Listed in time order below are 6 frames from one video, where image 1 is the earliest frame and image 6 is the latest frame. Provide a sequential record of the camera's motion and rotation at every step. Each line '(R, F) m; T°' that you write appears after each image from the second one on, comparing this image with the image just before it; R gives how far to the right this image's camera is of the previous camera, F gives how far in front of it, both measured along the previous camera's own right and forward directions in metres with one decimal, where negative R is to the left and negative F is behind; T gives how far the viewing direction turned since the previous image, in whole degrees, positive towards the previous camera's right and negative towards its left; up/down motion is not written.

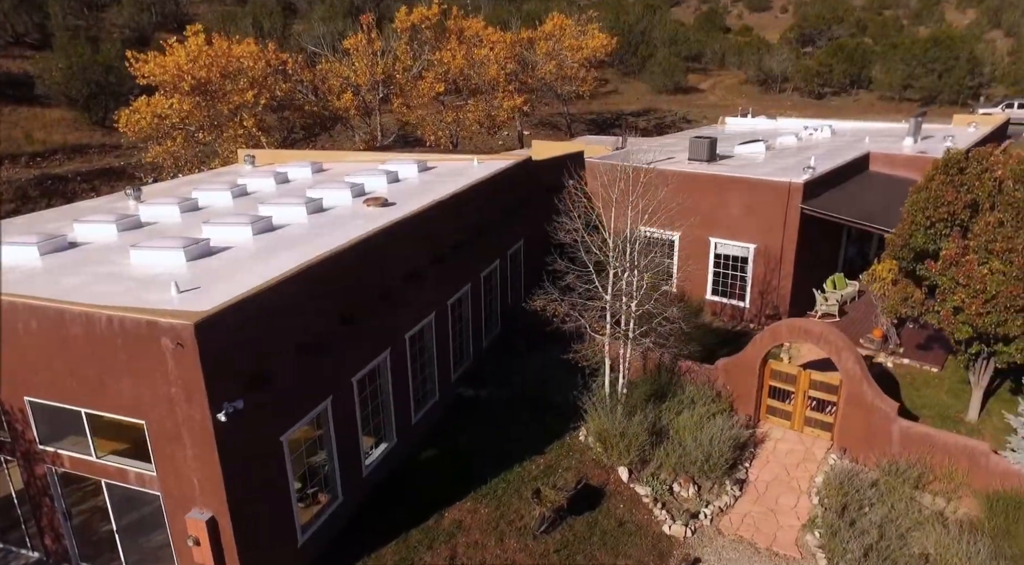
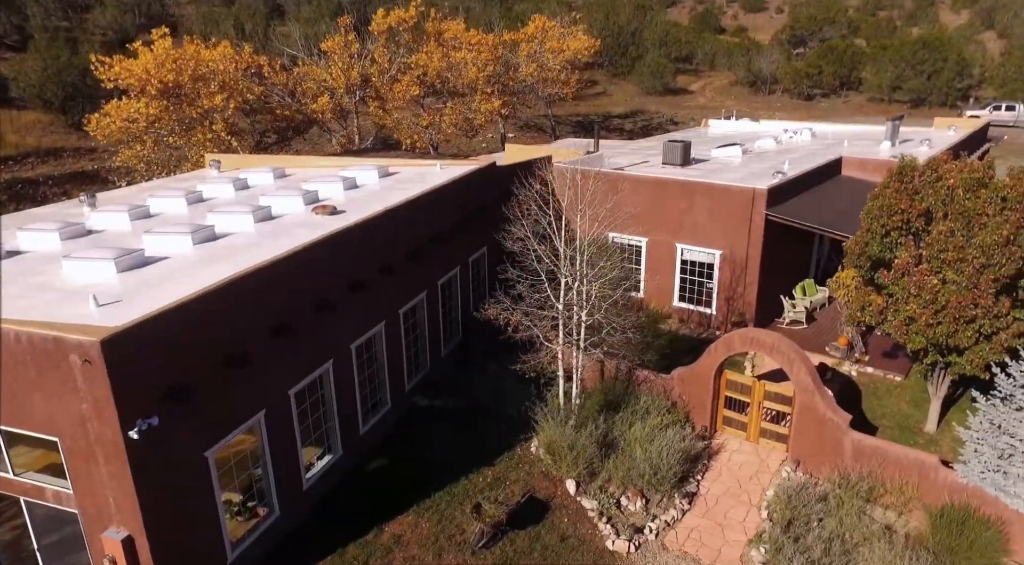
(+0.9, +0.2) m; 0°
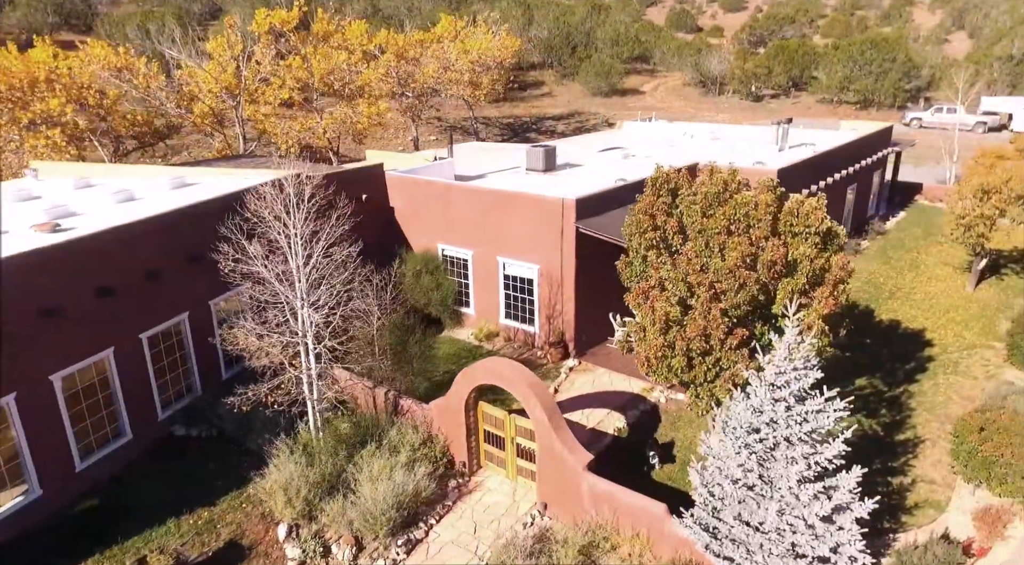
(+4.7, +1.2) m; 0°
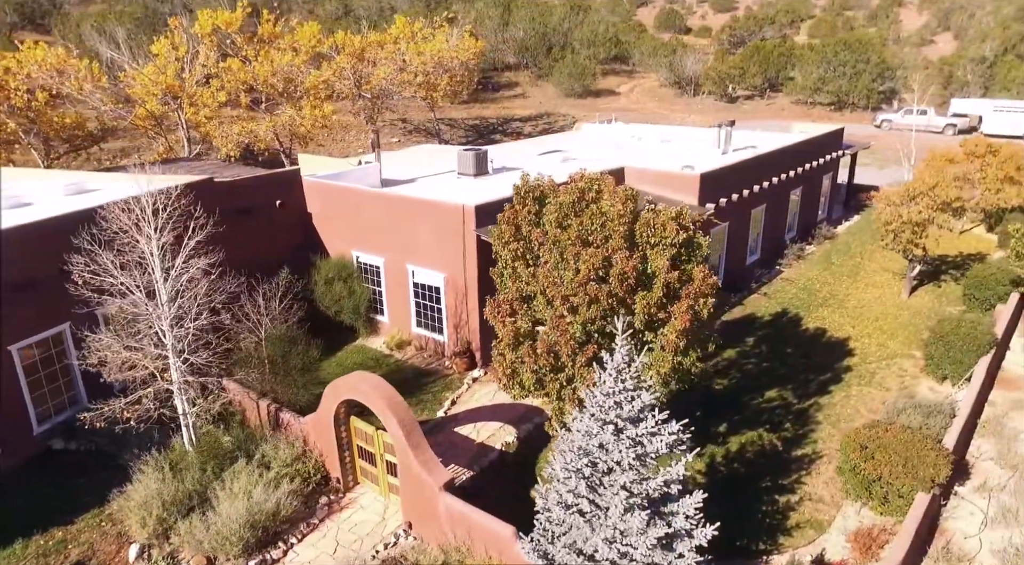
(+2.2, +0.4) m; 0°
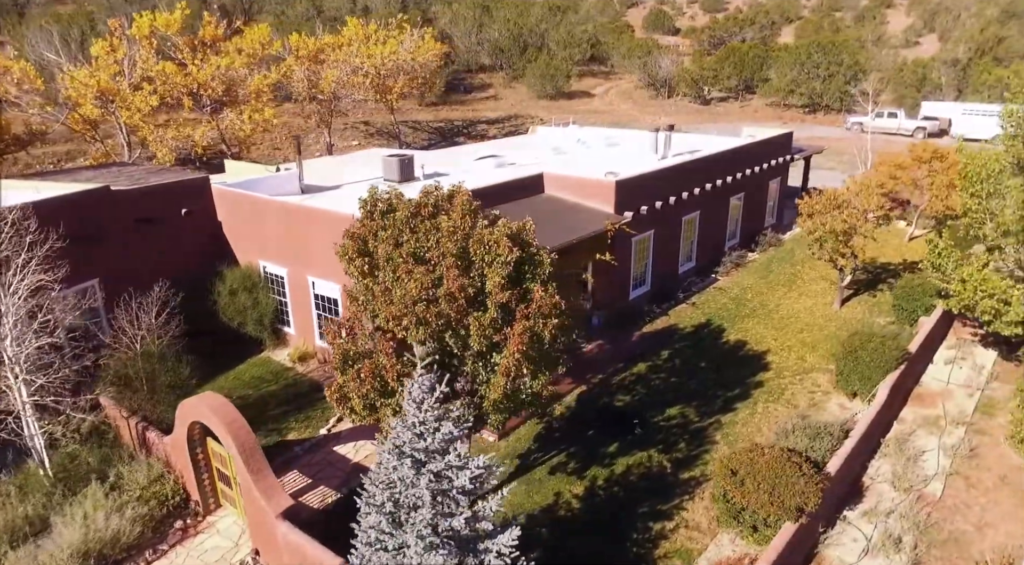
(+2.2, +0.5) m; 0°
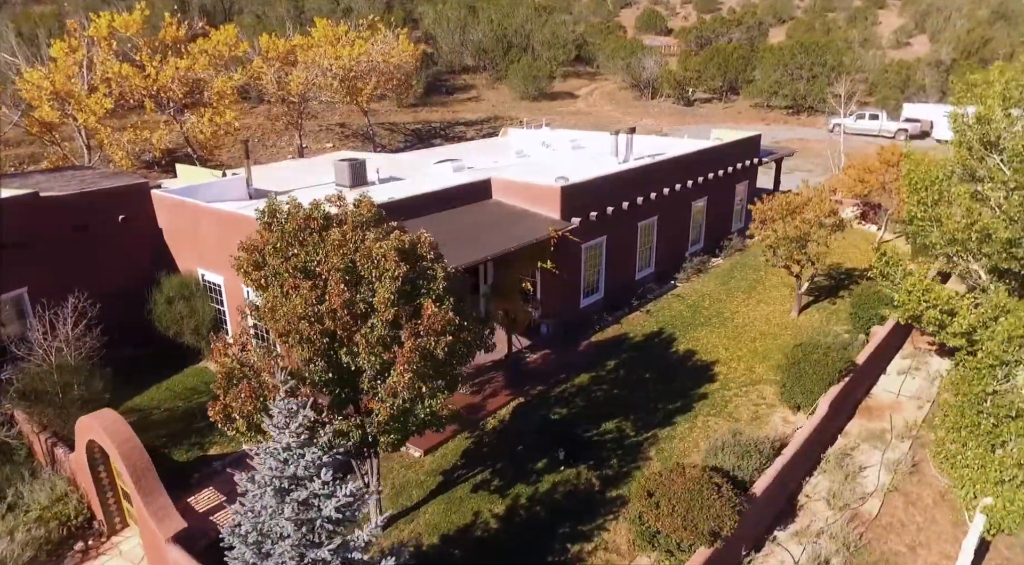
(+1.4, +0.4) m; 0°
